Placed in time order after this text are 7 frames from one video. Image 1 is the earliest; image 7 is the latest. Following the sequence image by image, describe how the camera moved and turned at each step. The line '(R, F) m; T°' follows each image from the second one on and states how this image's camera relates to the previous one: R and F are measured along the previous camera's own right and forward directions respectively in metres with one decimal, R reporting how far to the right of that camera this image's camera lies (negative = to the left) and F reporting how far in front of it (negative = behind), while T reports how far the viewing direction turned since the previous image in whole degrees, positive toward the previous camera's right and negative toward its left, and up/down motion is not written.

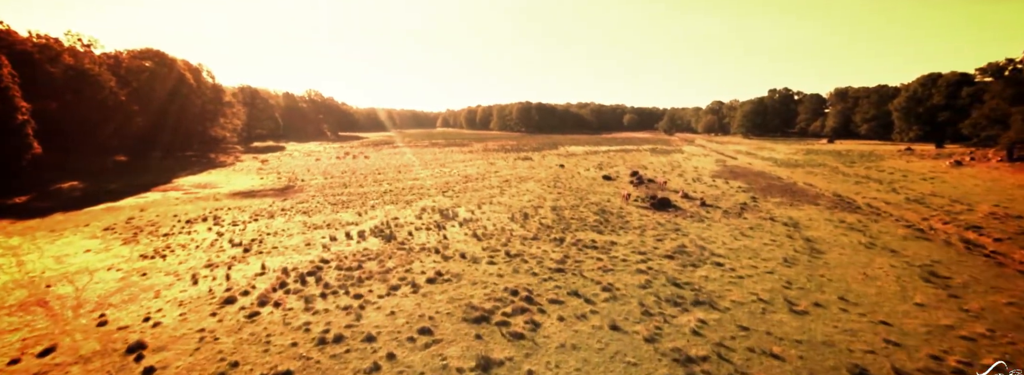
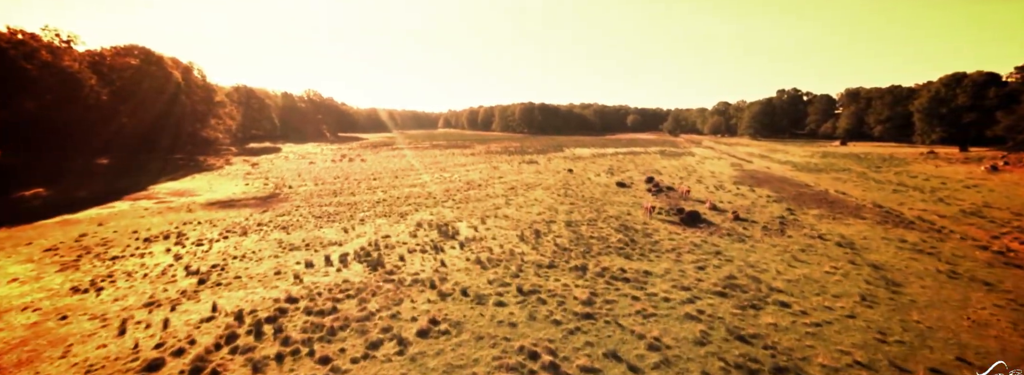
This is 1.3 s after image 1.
(-0.4, +3.2) m; 0°
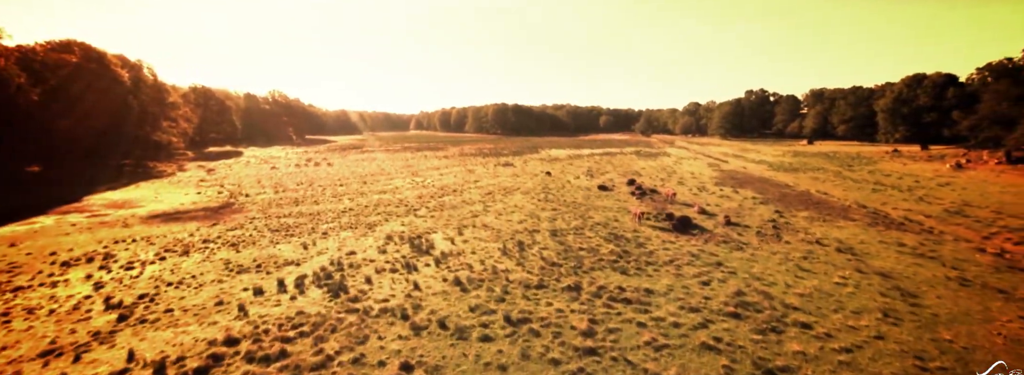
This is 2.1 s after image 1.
(-0.3, +1.9) m; +3°
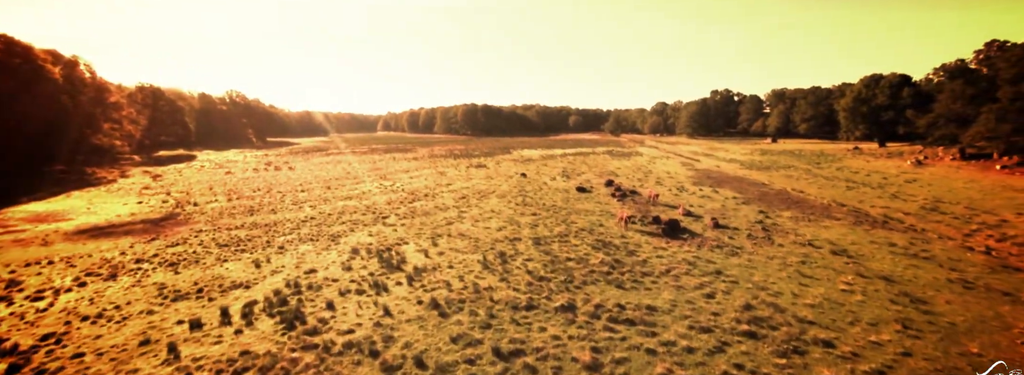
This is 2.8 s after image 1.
(-0.4, +1.7) m; +4°
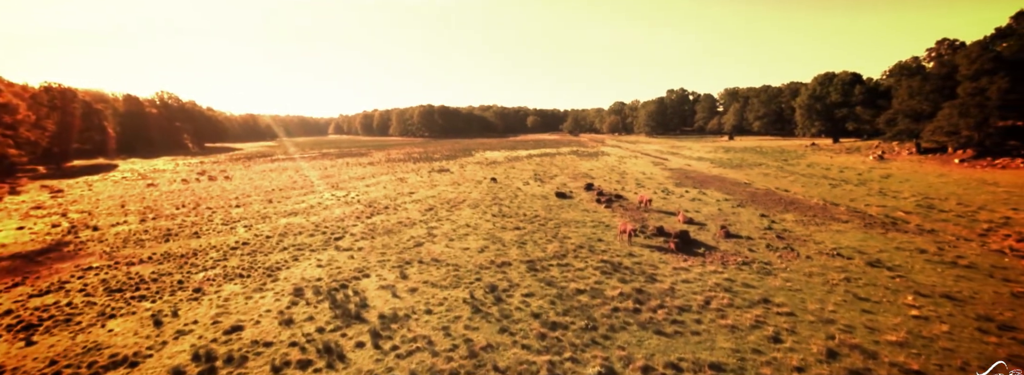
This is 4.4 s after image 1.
(-1.0, +3.7) m; +6°
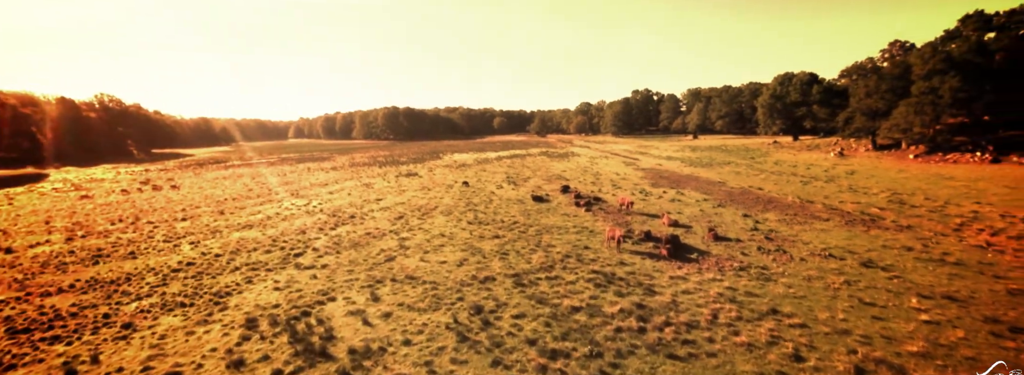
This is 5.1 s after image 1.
(-0.5, +1.4) m; +4°
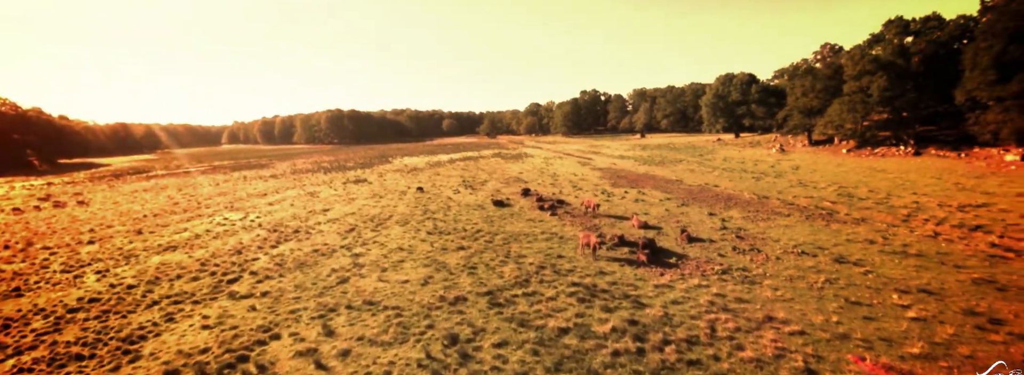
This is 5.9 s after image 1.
(-0.6, +1.4) m; +6°
